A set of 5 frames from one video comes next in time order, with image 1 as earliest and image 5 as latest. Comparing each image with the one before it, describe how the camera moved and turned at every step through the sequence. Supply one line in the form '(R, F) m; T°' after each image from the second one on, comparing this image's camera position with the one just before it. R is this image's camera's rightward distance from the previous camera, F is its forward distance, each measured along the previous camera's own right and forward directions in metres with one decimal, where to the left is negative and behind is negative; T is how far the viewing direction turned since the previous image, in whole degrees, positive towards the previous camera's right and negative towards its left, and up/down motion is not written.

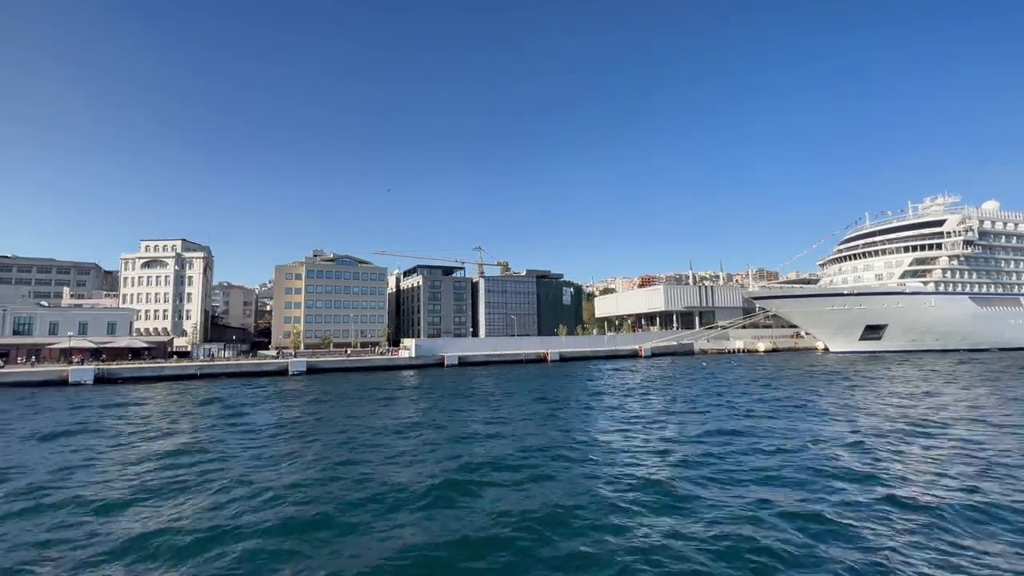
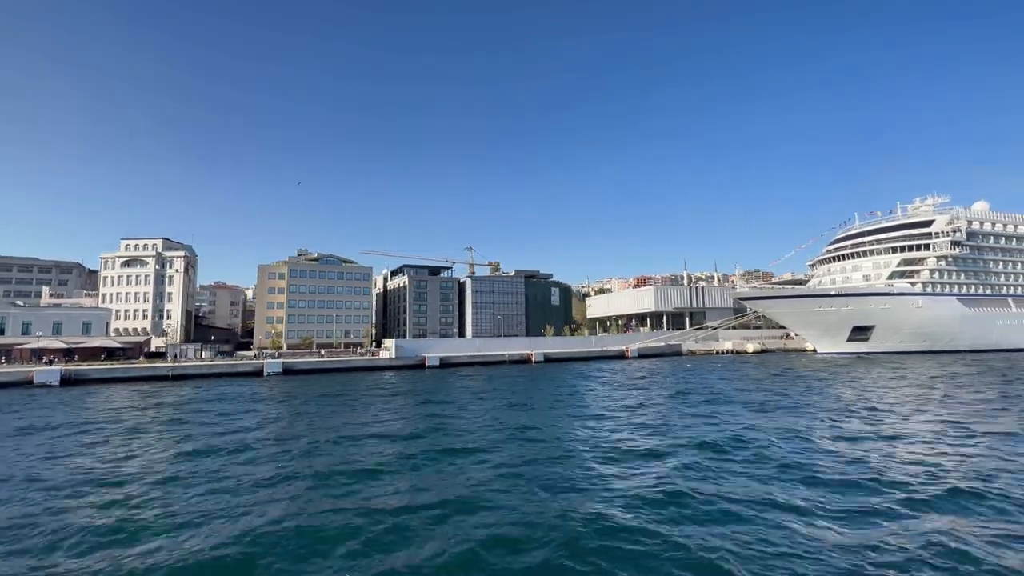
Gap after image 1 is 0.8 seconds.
(+1.0, +0.4) m; 0°
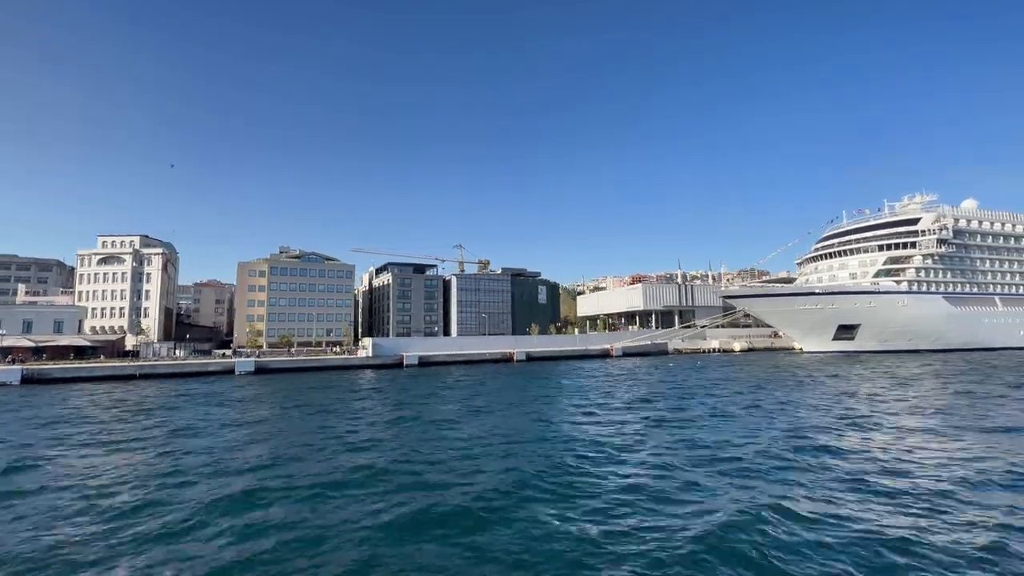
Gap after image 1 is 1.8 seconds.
(+1.1, +0.4) m; 0°
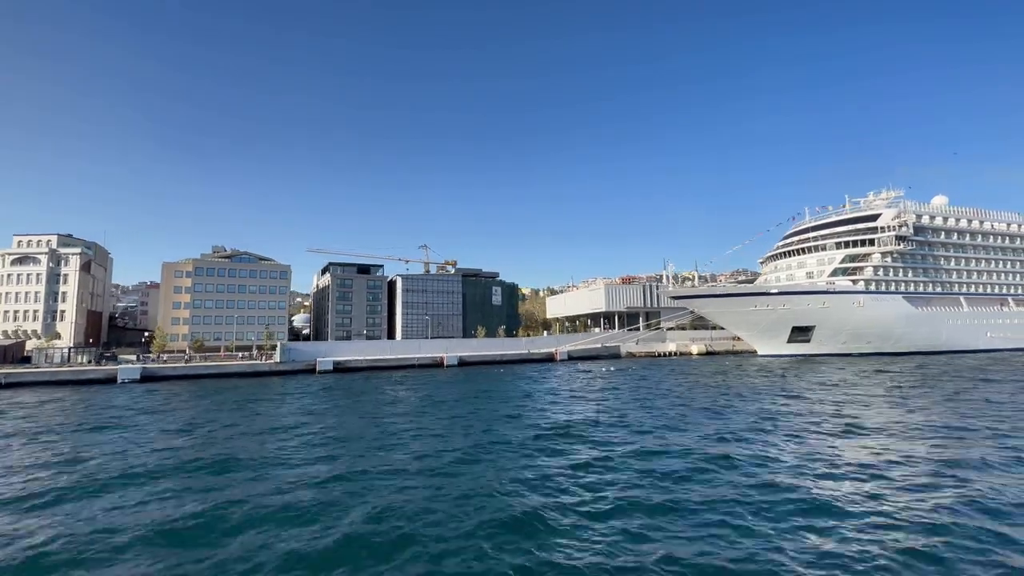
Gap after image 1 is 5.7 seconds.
(+4.5, +1.8) m; 0°
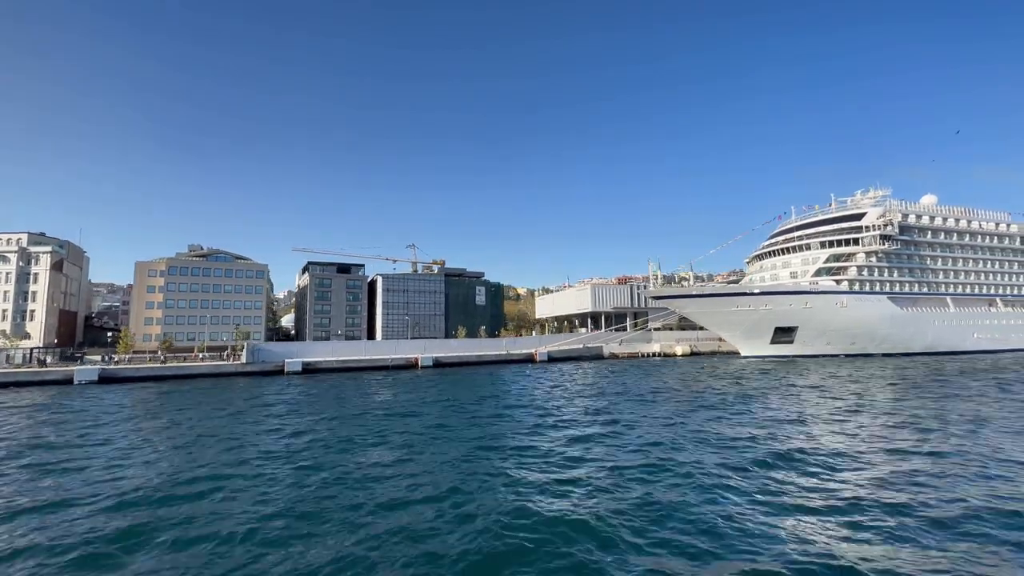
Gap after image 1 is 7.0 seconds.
(+1.6, +0.5) m; 0°
